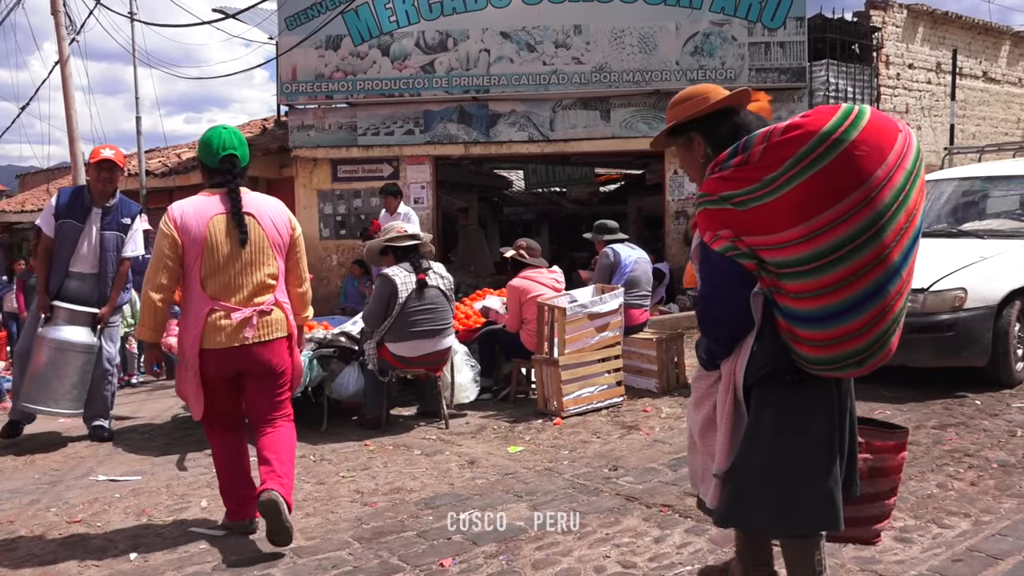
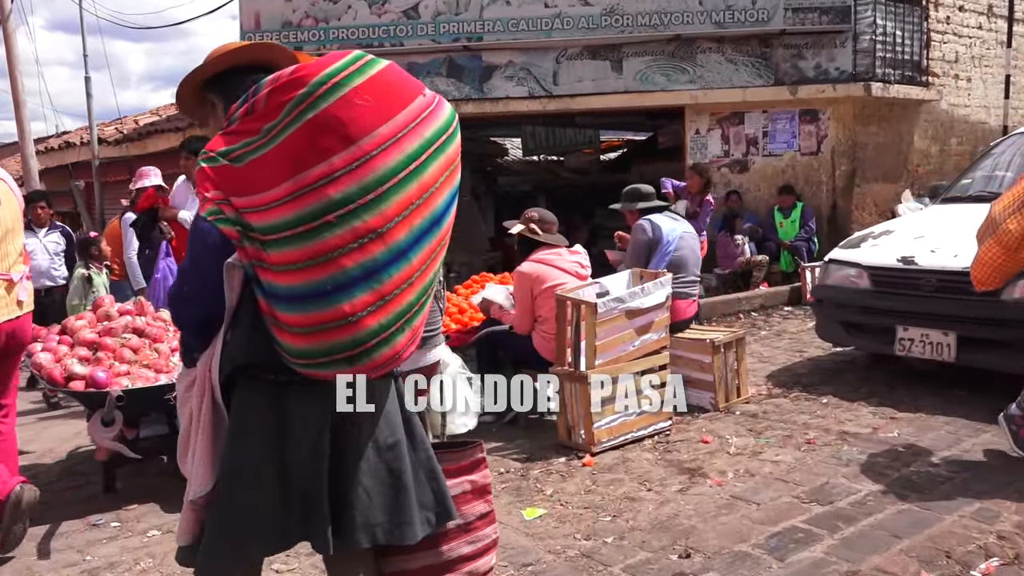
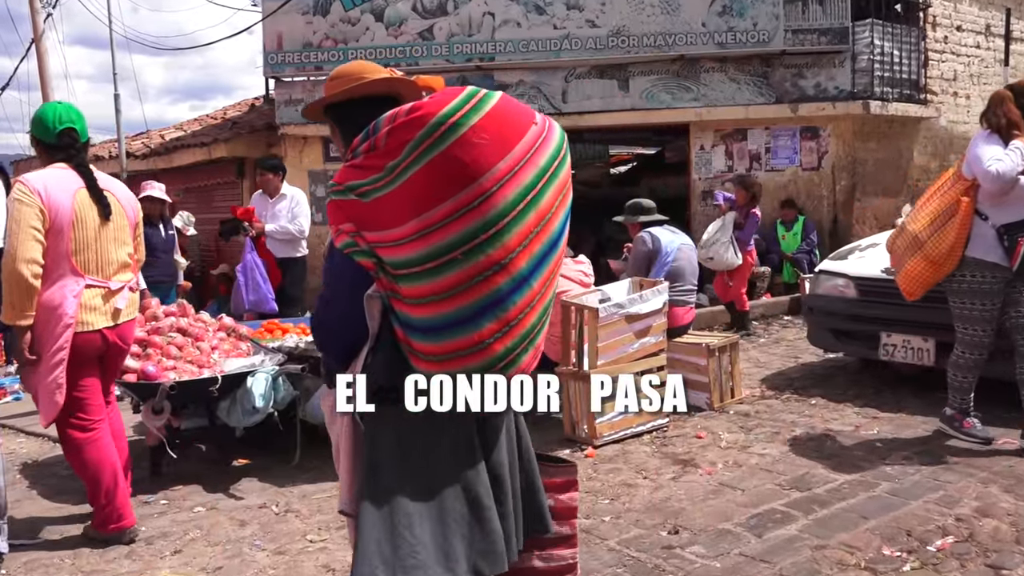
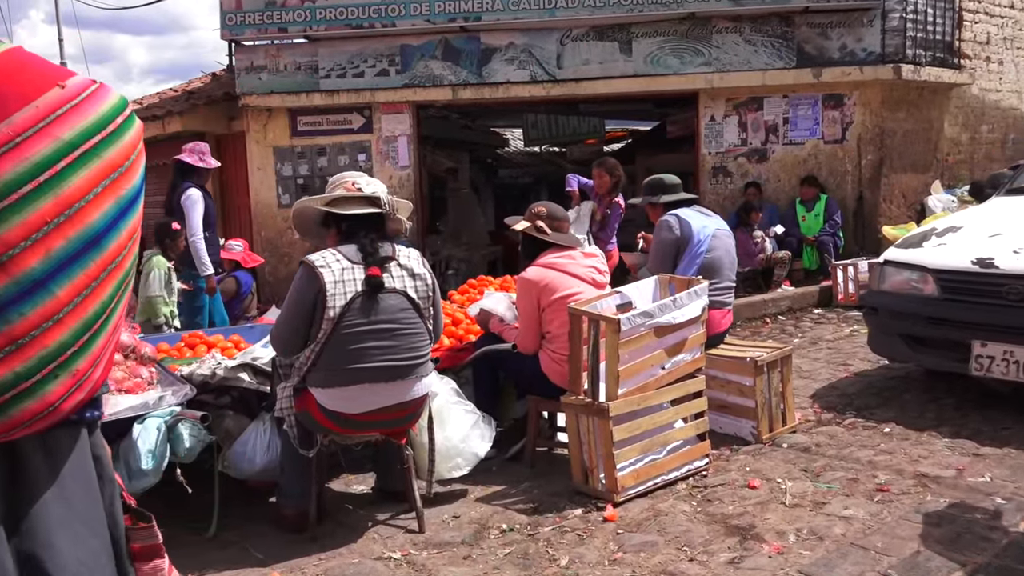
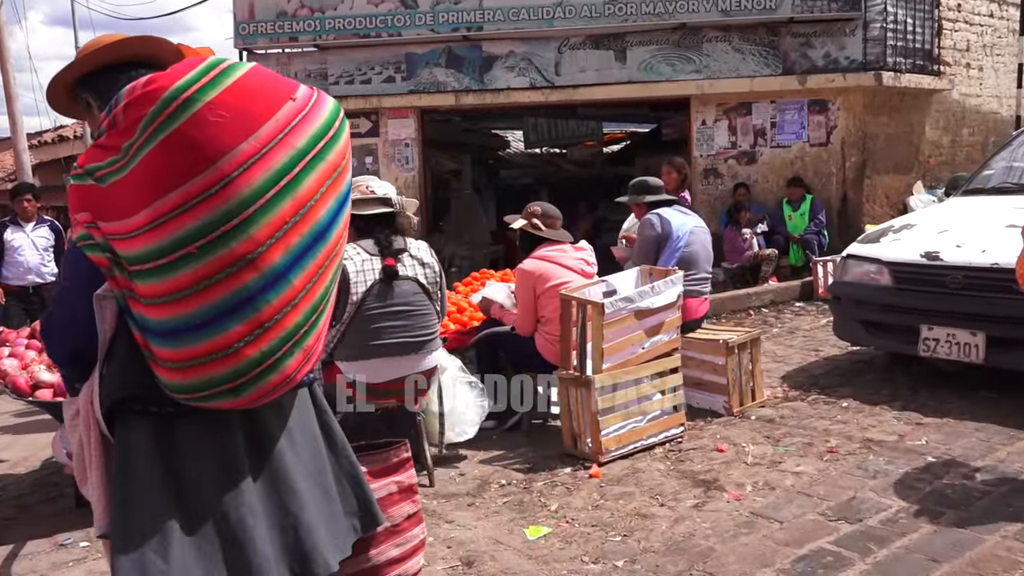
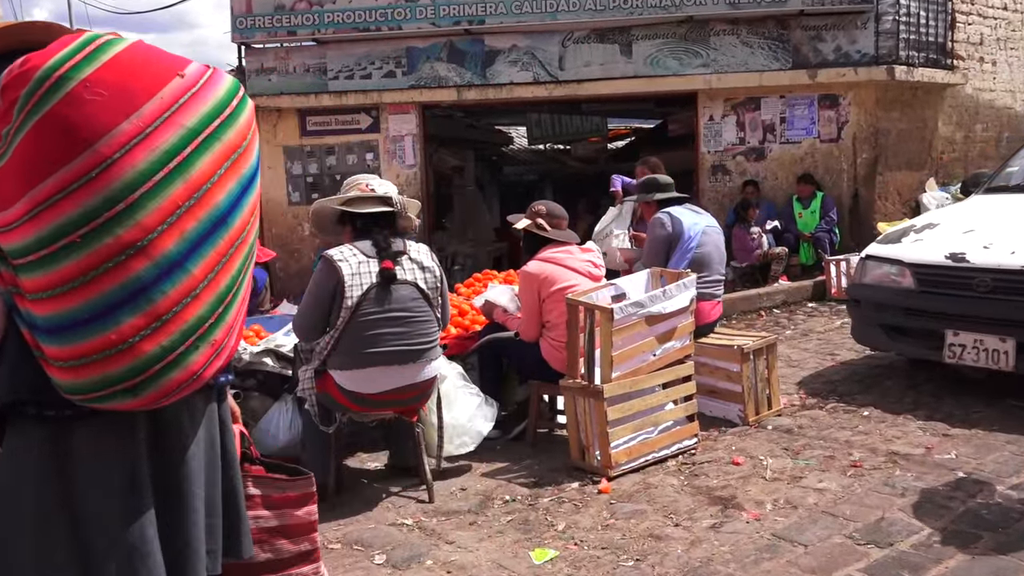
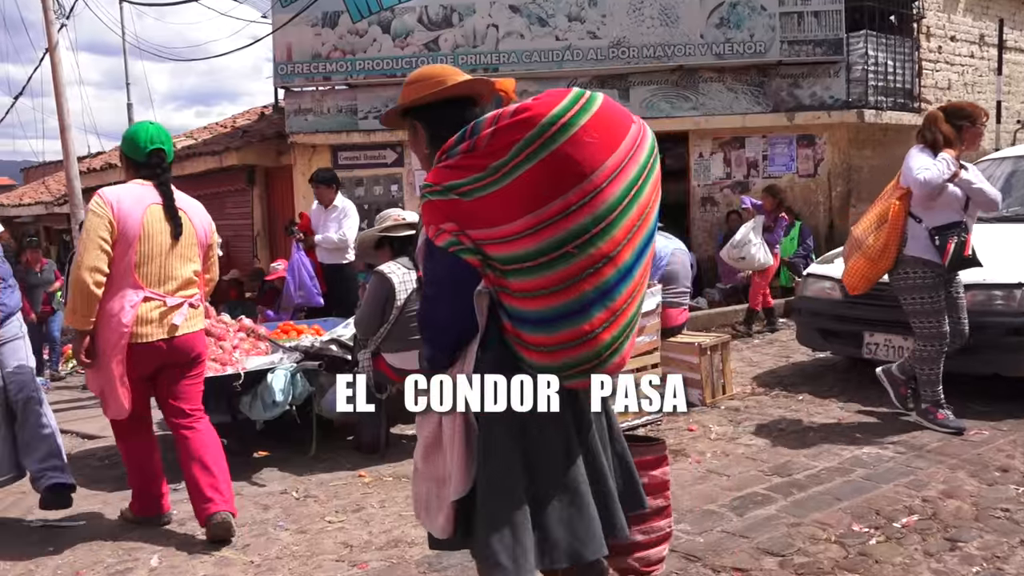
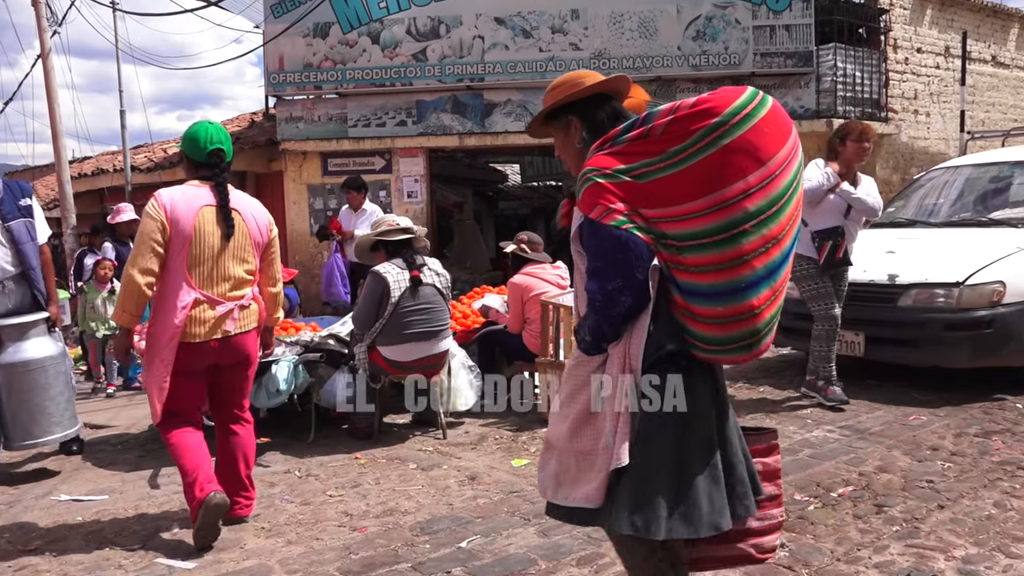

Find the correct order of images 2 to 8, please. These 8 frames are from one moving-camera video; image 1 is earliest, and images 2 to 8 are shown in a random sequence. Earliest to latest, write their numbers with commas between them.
8, 7, 3, 2, 5, 6, 4
